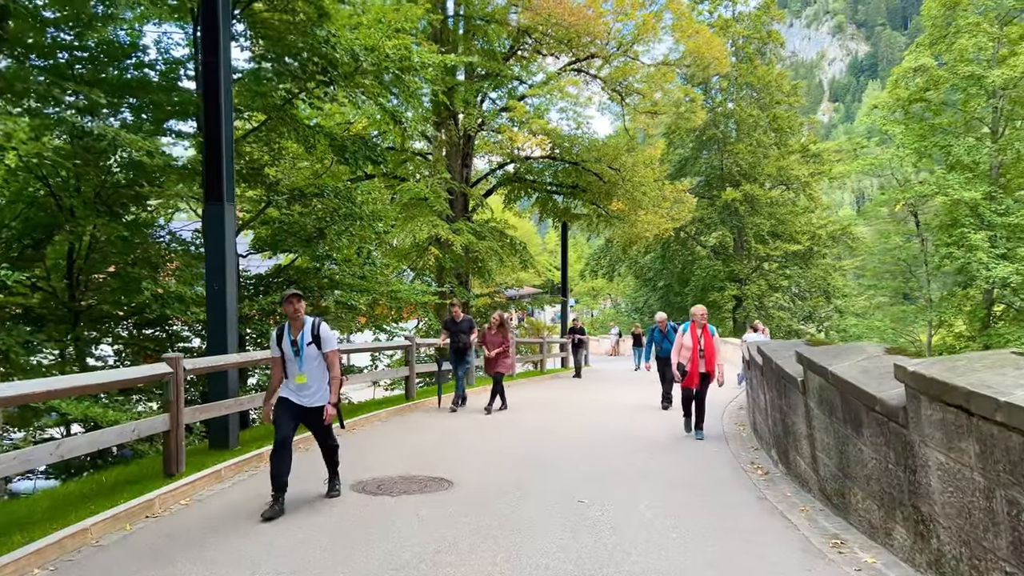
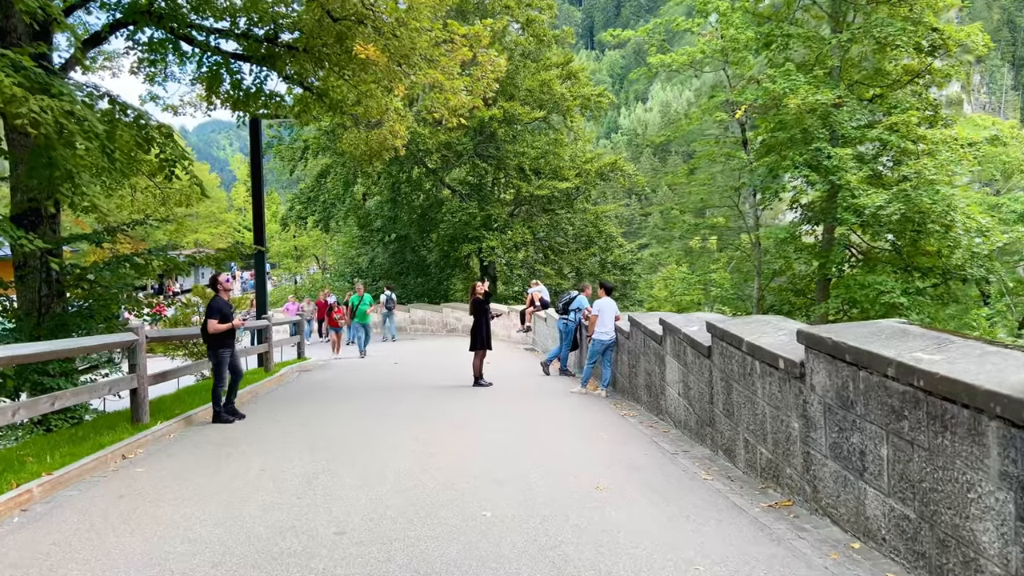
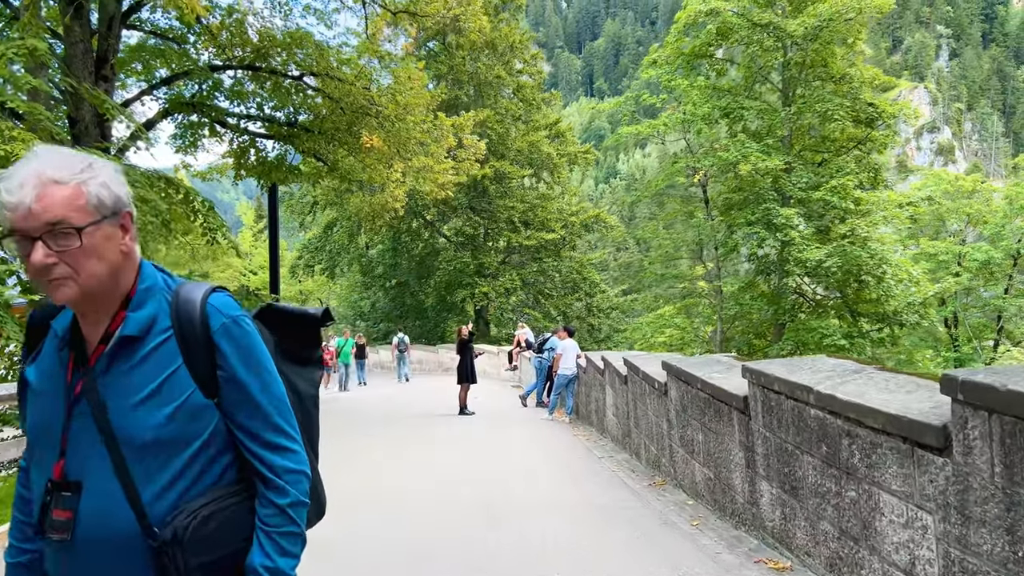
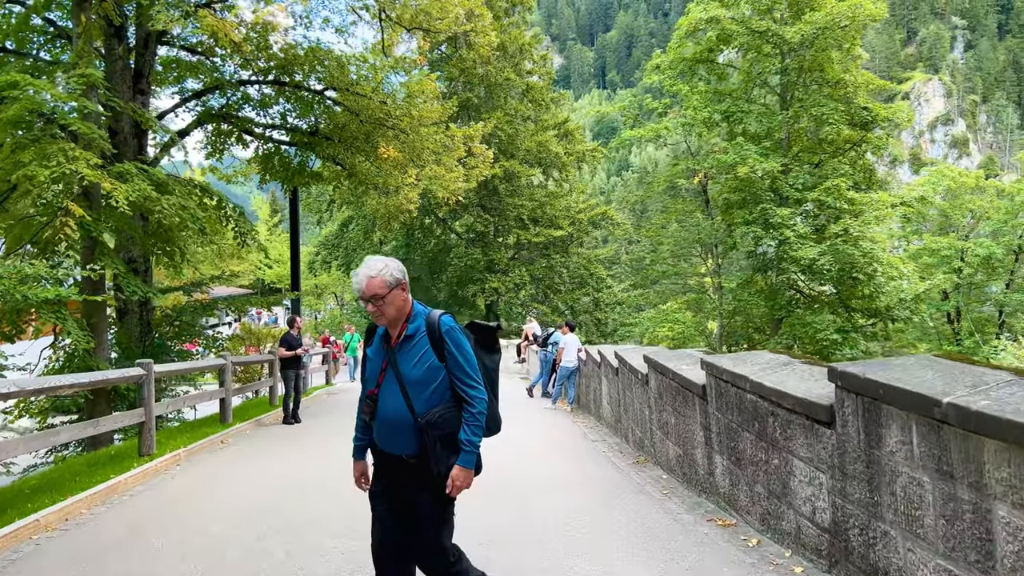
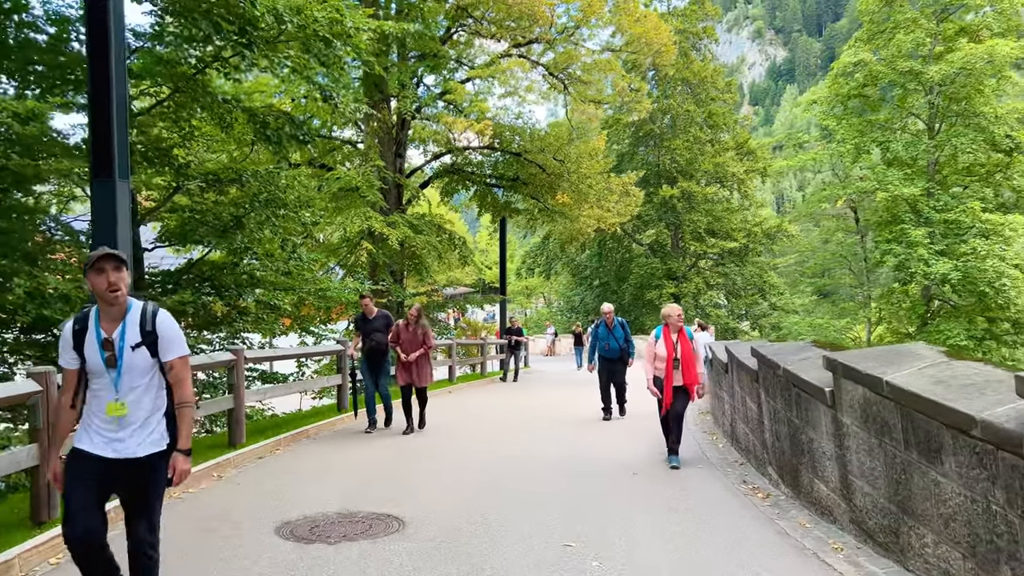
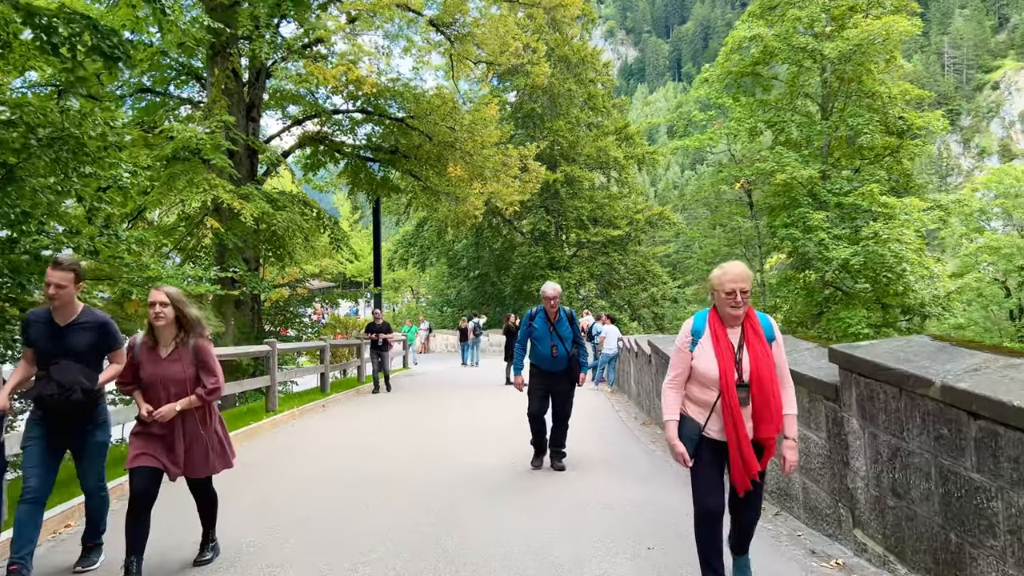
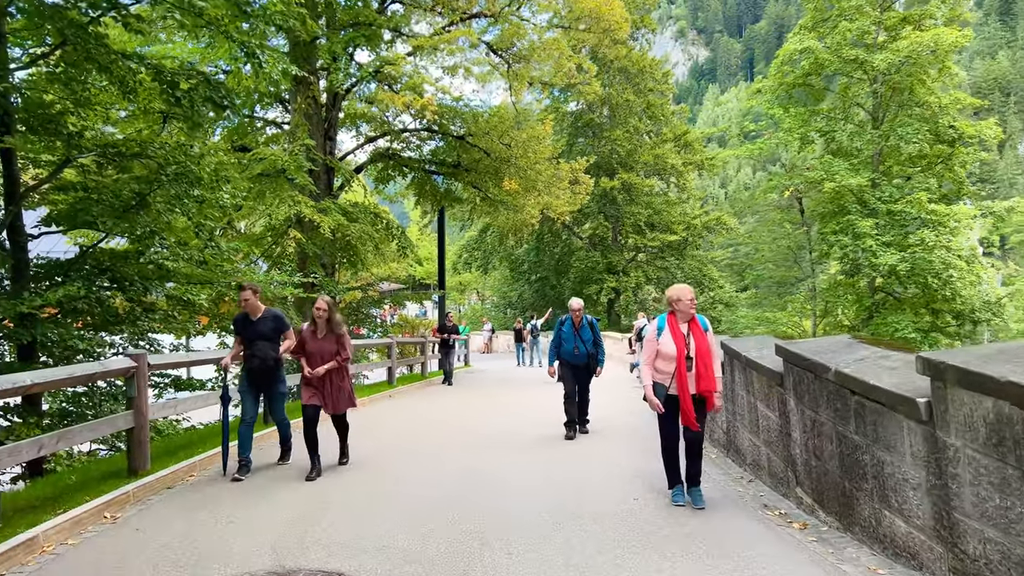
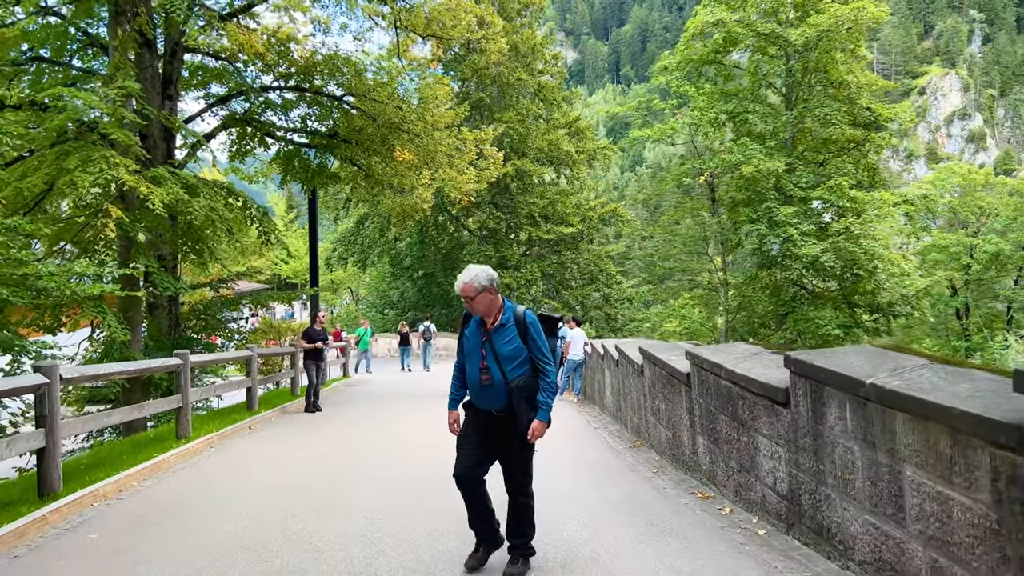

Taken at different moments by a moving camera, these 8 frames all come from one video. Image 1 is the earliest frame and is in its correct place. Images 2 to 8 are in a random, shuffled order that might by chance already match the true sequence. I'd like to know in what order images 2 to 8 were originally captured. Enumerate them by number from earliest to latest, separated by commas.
5, 7, 6, 8, 4, 3, 2
